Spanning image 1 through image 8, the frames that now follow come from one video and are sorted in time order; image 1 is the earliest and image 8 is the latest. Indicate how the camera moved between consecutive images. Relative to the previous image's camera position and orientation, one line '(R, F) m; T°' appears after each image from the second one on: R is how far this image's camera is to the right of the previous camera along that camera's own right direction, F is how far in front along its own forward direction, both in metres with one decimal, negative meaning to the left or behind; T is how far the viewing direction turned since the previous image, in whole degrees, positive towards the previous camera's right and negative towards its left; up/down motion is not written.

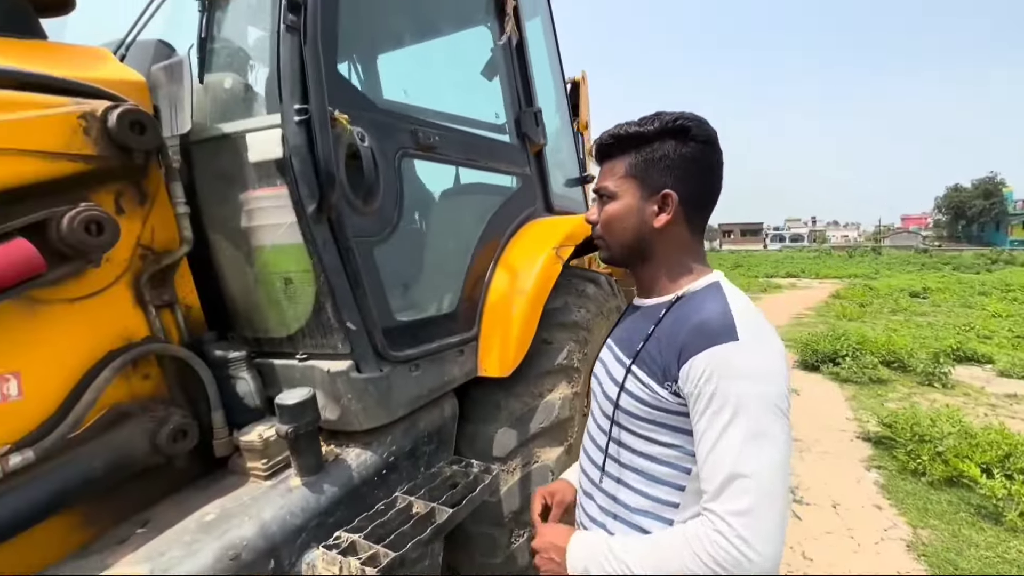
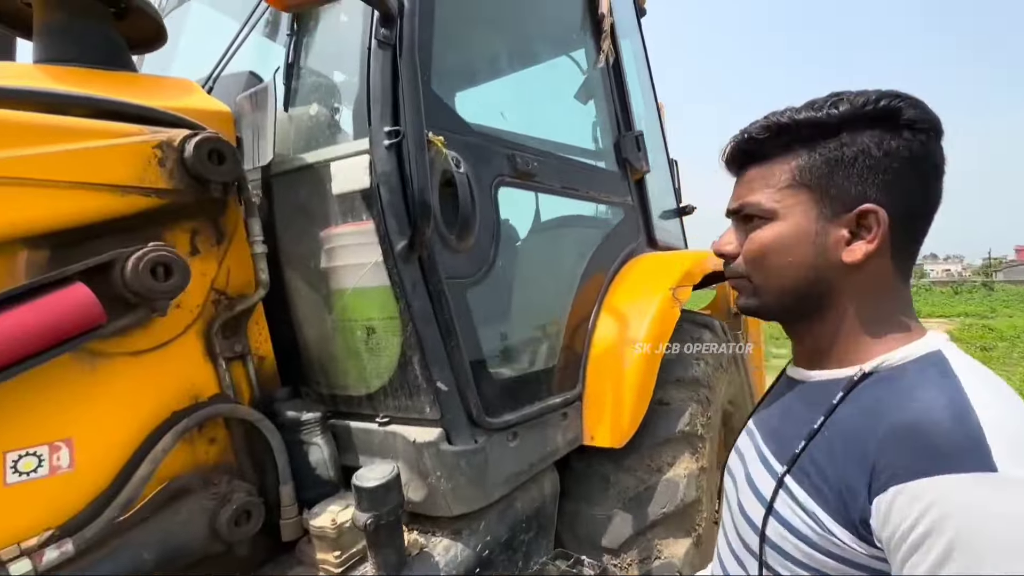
(-0.1, +0.3) m; -6°
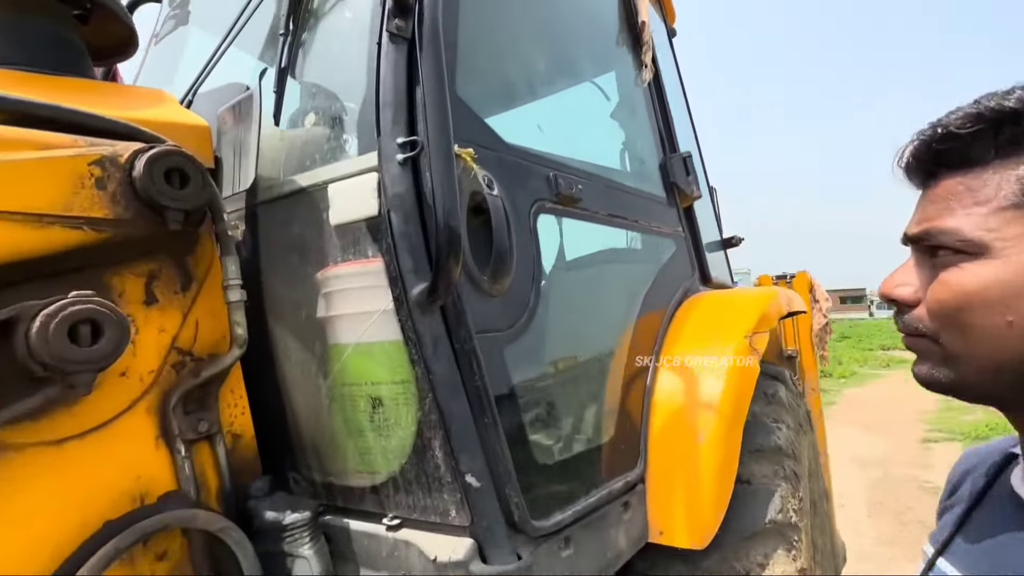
(-0.1, +0.5) m; -1°
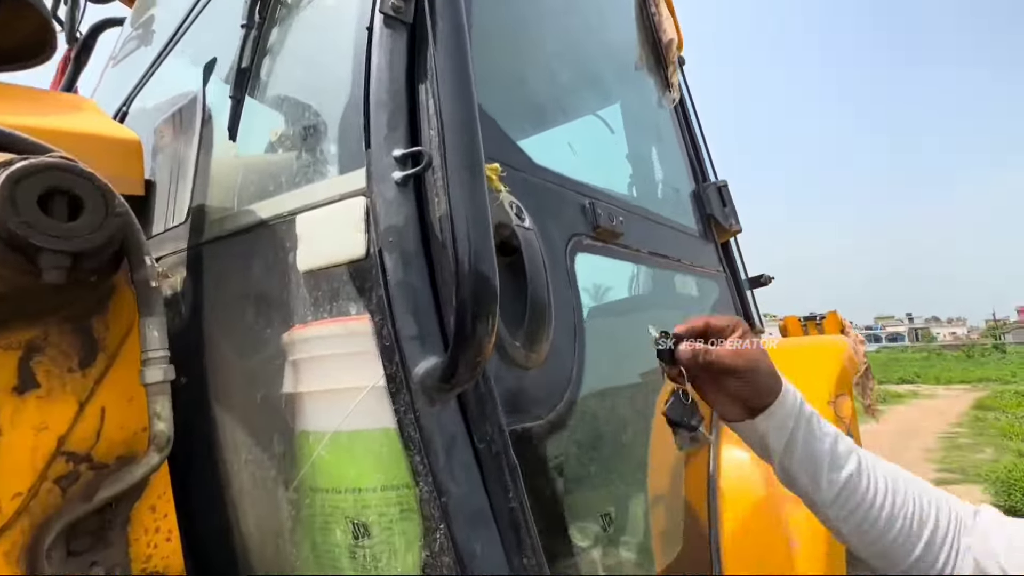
(-0.1, +0.5) m; +1°
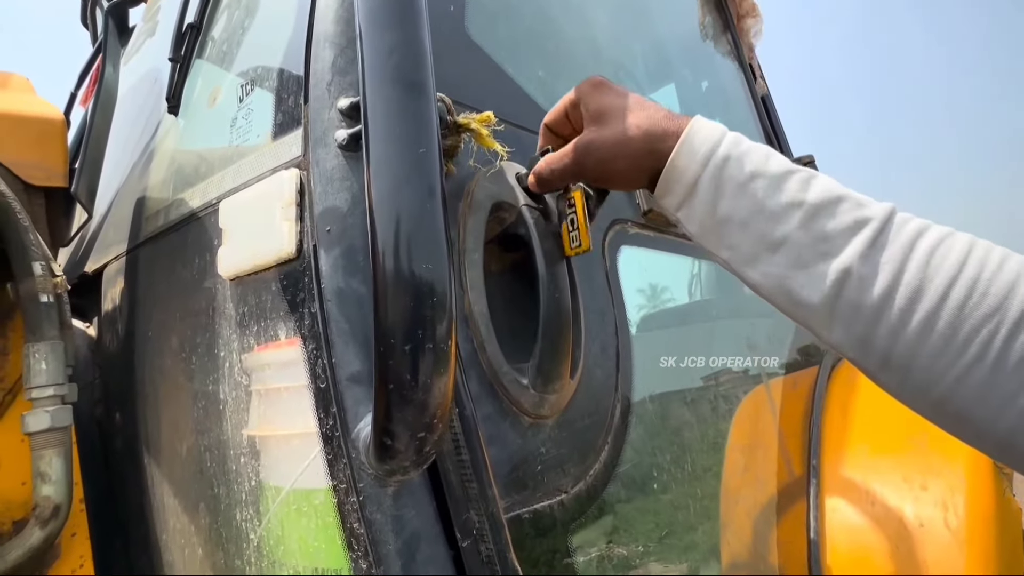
(+0.1, +0.4) m; -5°
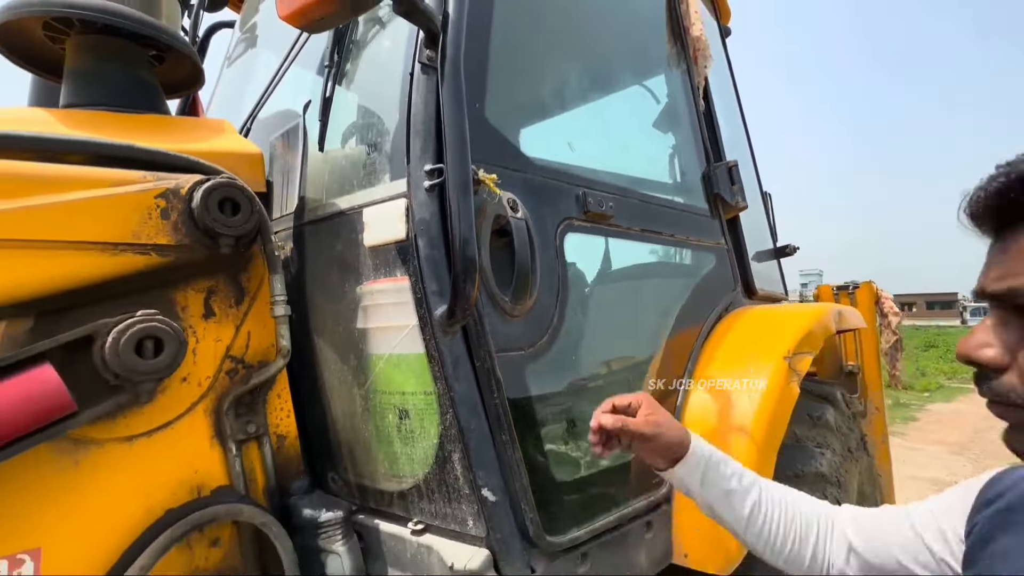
(+0.1, -0.9) m; -1°
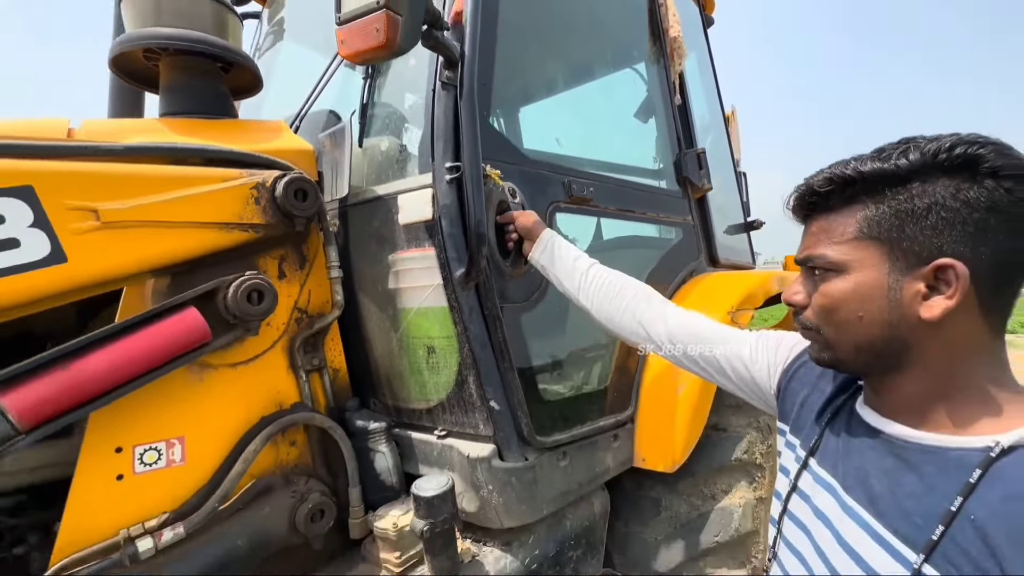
(0.0, -0.5) m; 0°
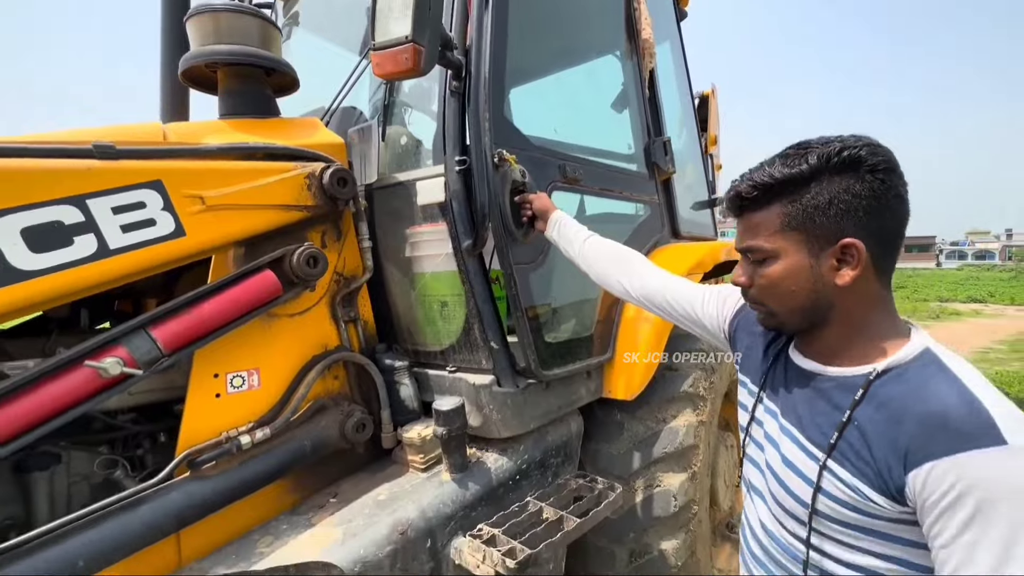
(0.0, -0.6) m; +1°
